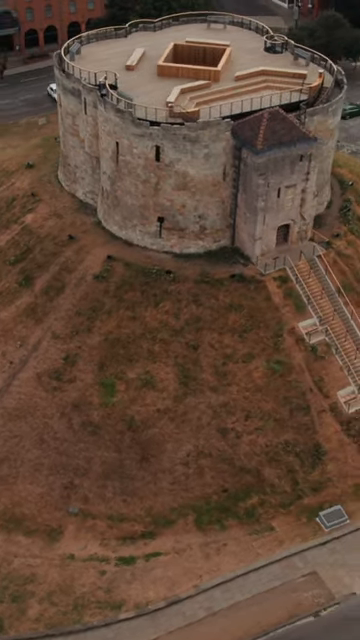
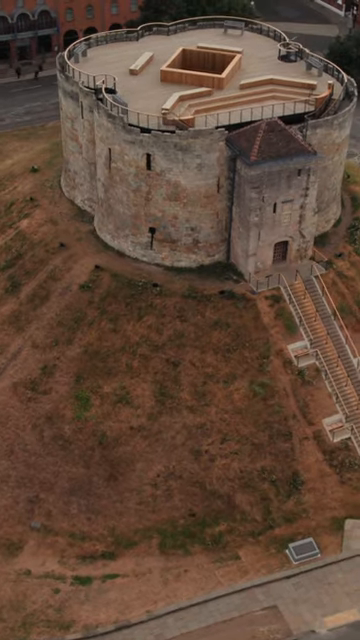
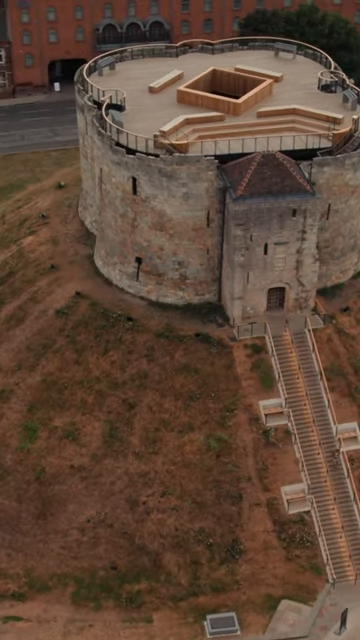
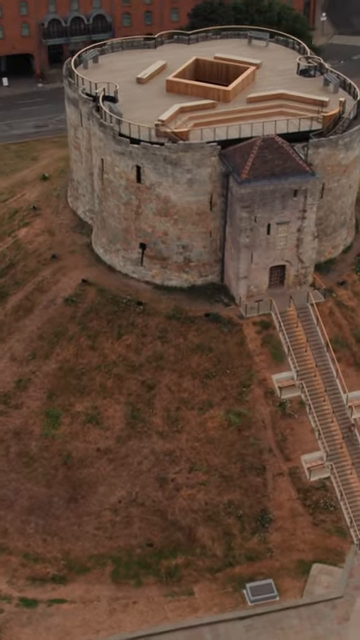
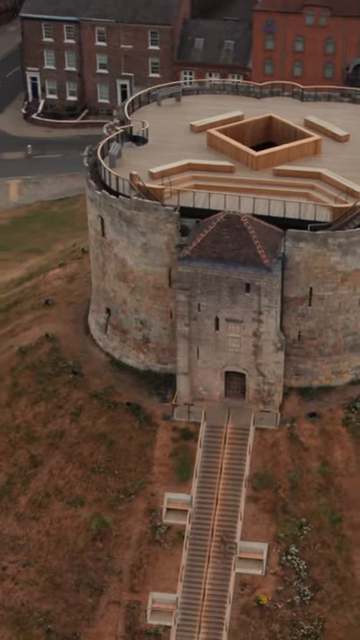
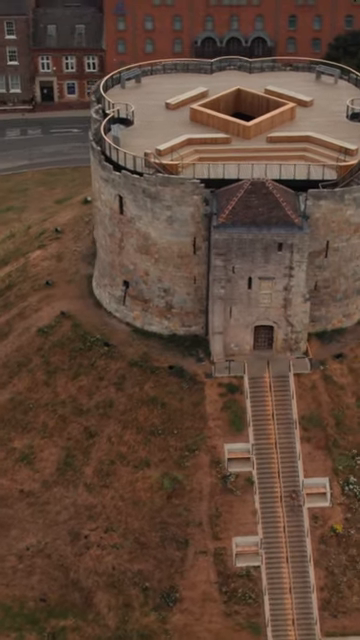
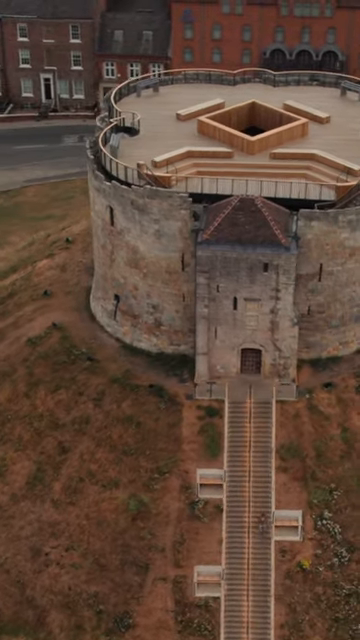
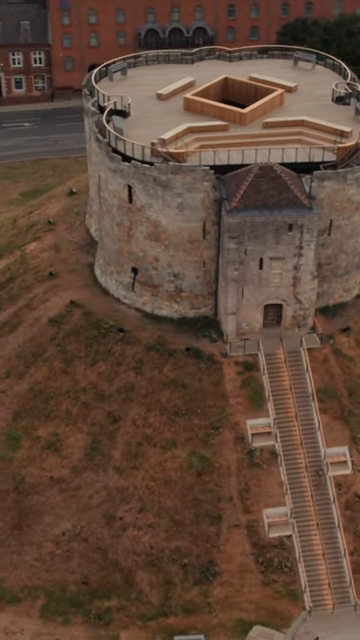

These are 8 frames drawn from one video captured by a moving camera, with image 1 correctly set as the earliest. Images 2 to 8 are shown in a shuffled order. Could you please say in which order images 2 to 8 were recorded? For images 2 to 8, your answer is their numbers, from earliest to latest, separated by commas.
2, 4, 3, 8, 6, 7, 5
